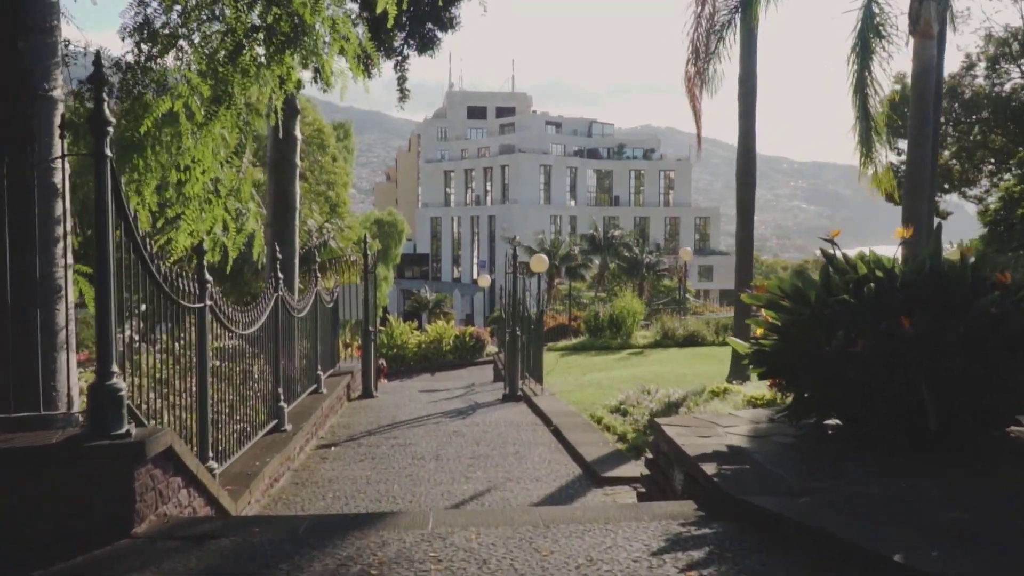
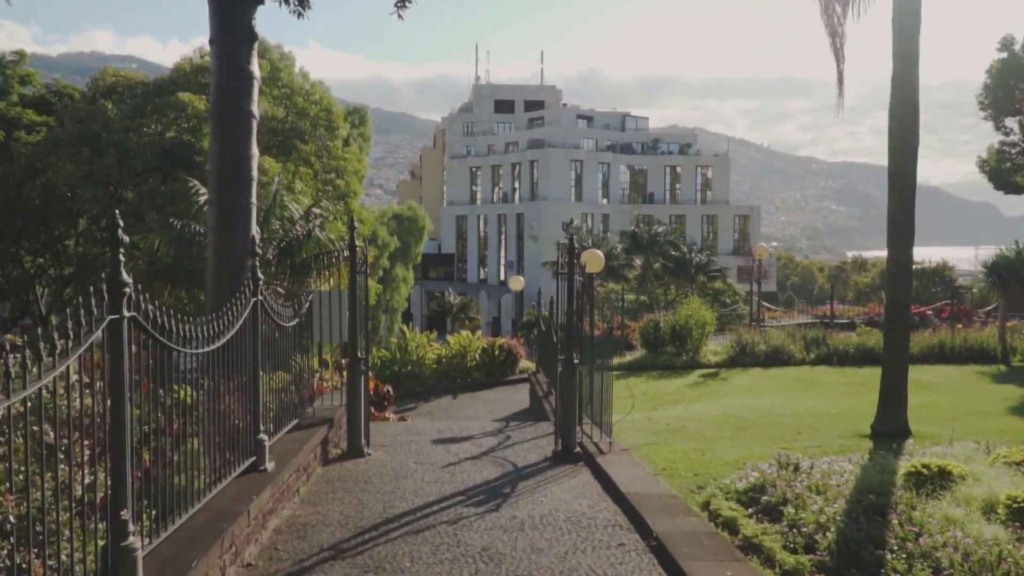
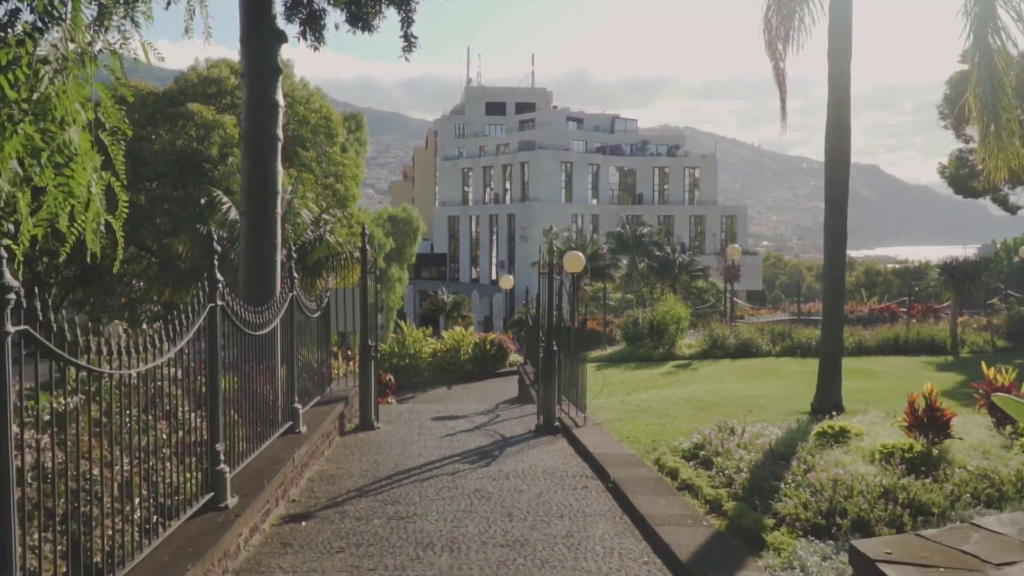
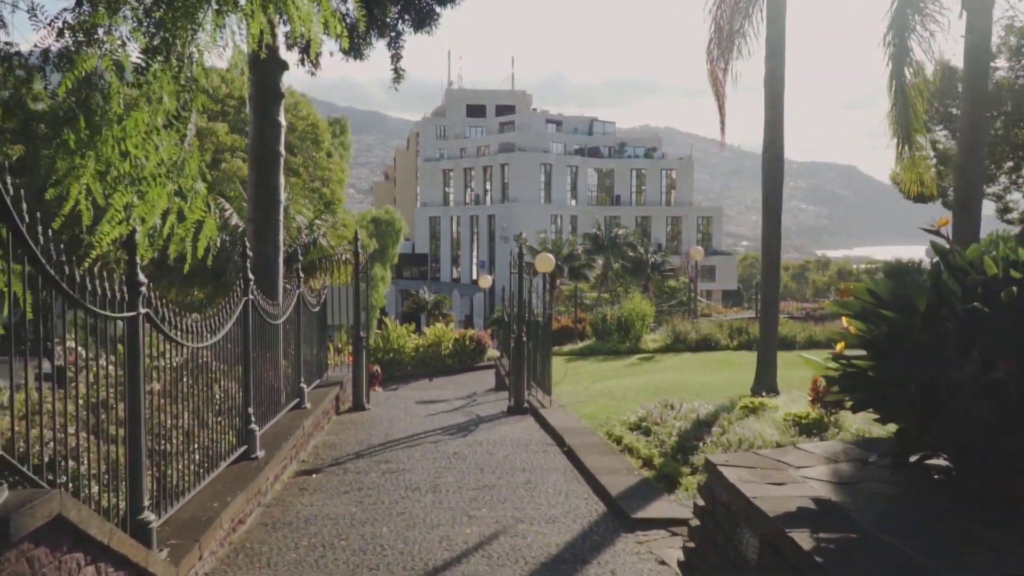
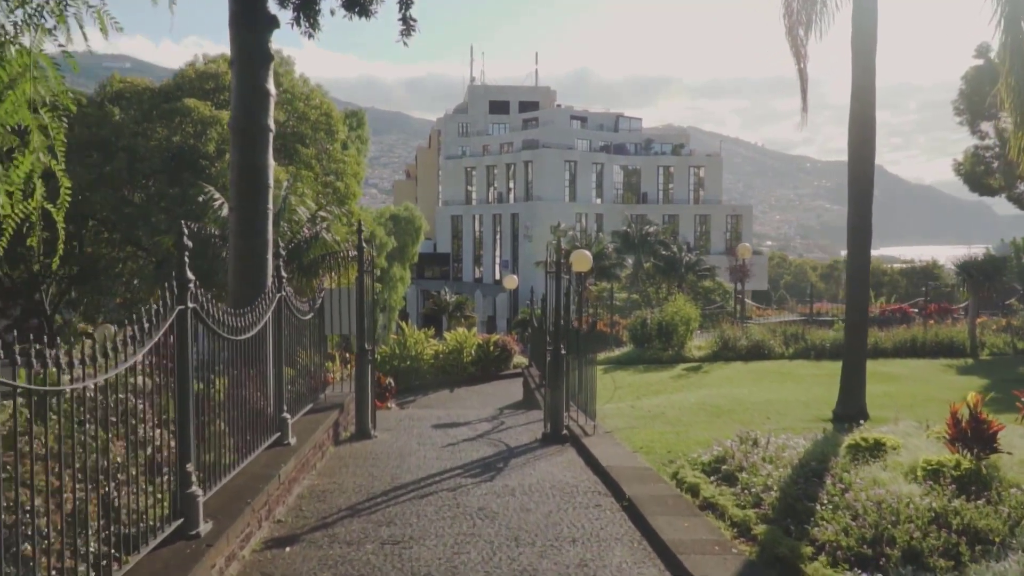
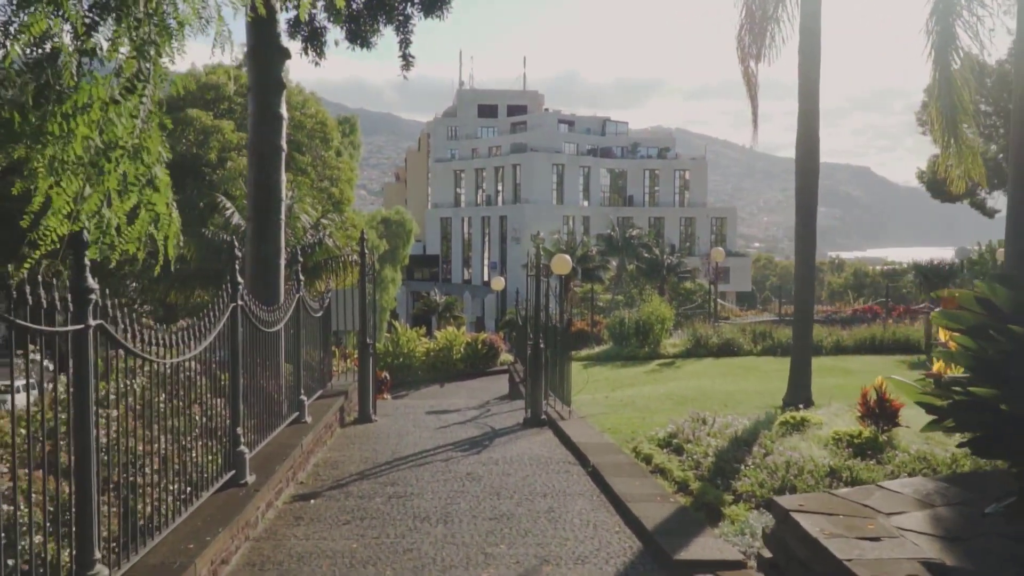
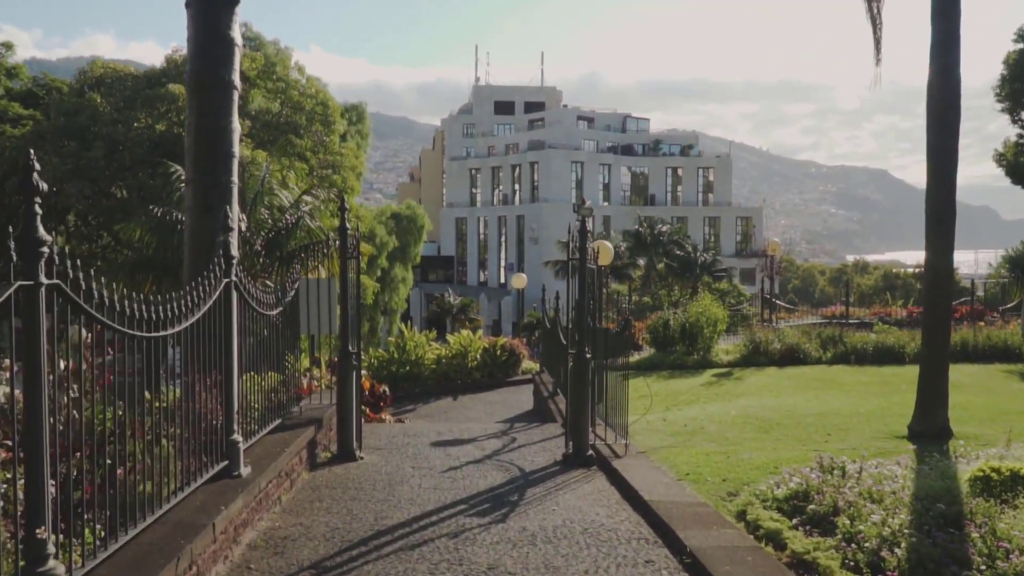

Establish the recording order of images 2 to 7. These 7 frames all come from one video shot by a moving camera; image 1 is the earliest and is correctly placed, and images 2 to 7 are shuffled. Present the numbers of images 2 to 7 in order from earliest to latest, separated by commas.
4, 6, 3, 5, 2, 7
